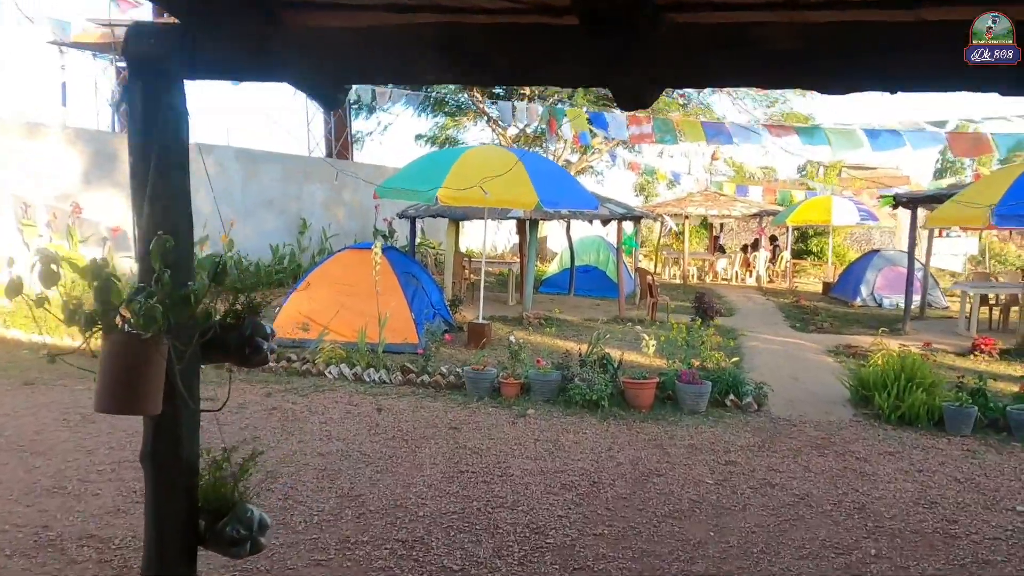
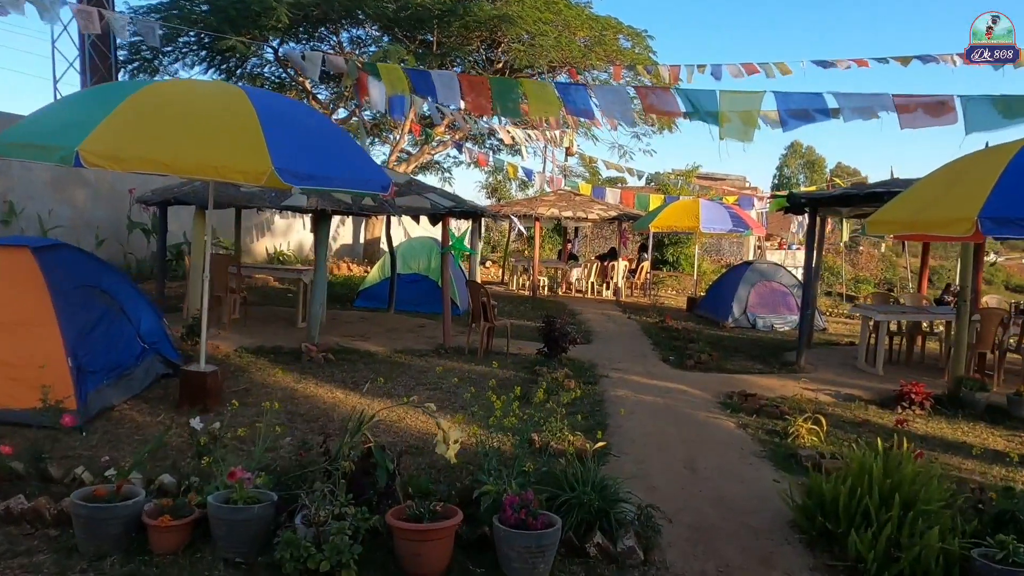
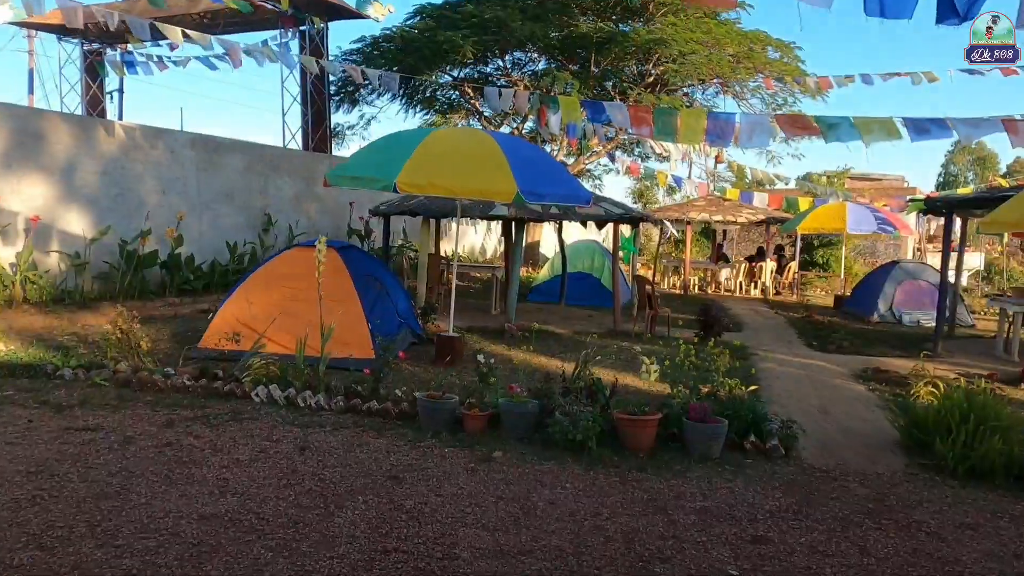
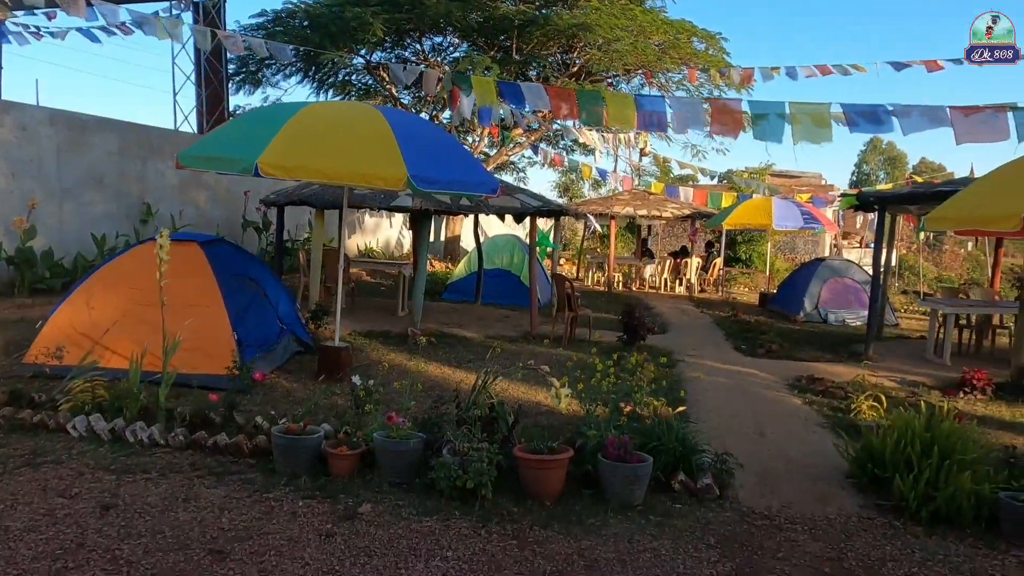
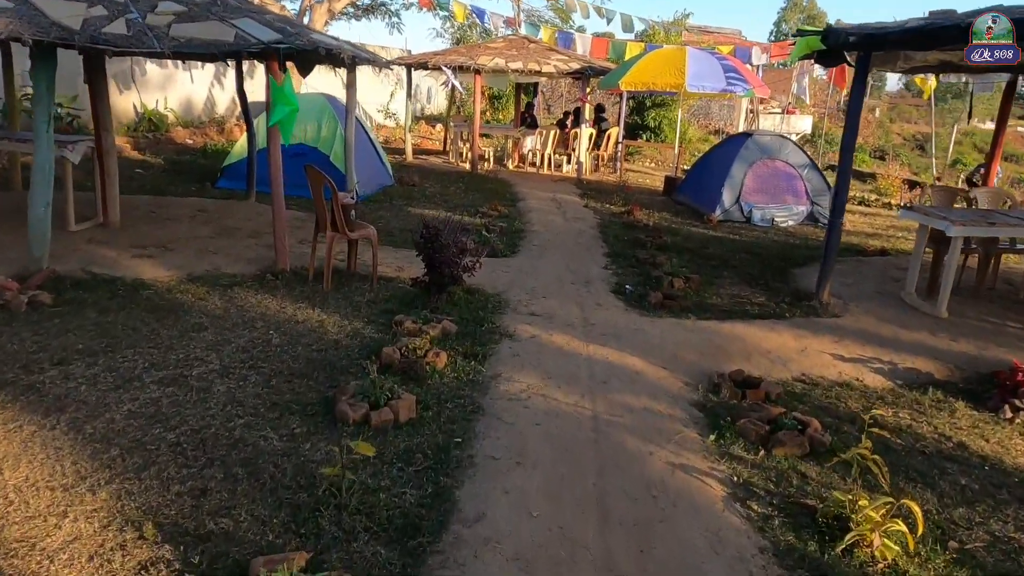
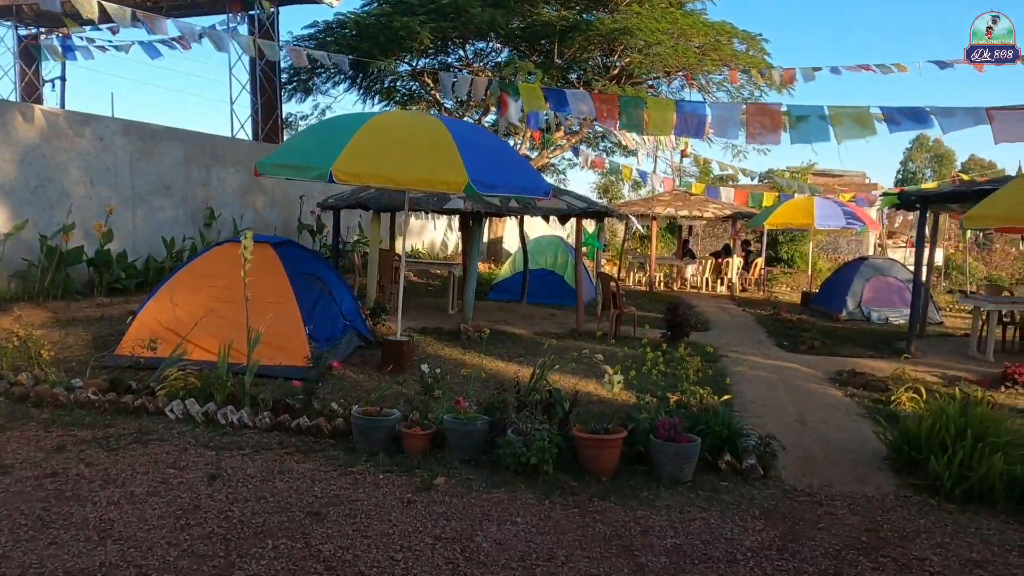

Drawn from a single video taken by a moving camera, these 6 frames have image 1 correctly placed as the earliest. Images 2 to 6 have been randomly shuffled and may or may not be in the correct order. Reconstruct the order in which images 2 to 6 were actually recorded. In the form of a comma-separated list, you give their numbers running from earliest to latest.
3, 6, 4, 2, 5
